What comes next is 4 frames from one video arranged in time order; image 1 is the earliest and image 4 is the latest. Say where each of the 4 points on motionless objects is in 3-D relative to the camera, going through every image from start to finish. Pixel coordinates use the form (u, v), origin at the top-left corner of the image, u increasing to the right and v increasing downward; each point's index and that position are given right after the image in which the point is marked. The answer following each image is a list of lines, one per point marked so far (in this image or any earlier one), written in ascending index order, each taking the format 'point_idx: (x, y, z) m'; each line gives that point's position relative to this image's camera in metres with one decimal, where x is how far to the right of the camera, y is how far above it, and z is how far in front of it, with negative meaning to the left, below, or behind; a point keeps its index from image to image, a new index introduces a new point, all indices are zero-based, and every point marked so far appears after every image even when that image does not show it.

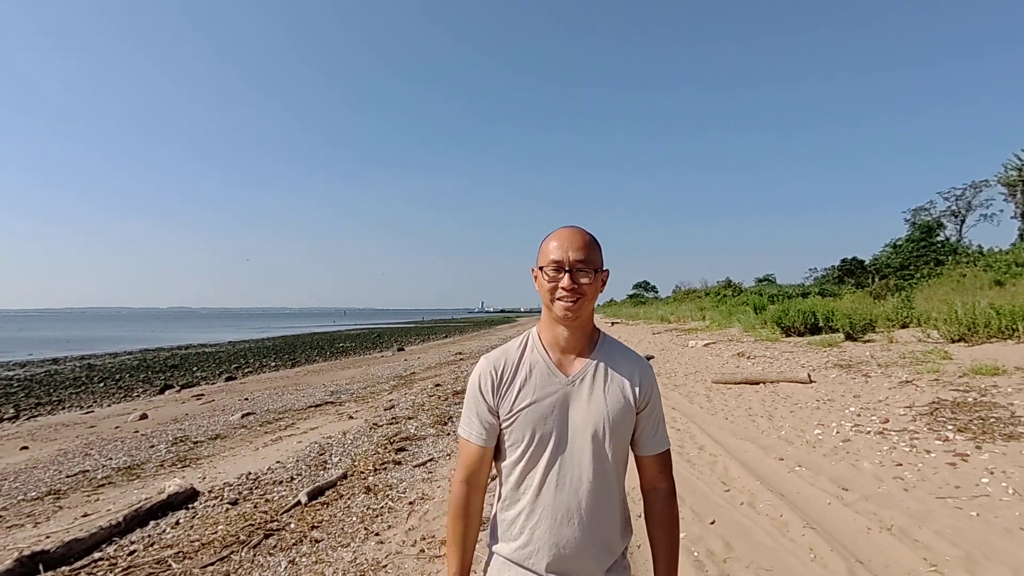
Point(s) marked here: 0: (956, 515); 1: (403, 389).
0: (+3.1, -1.6, +3.8) m
1: (-2.6, -2.5, +13.4) m
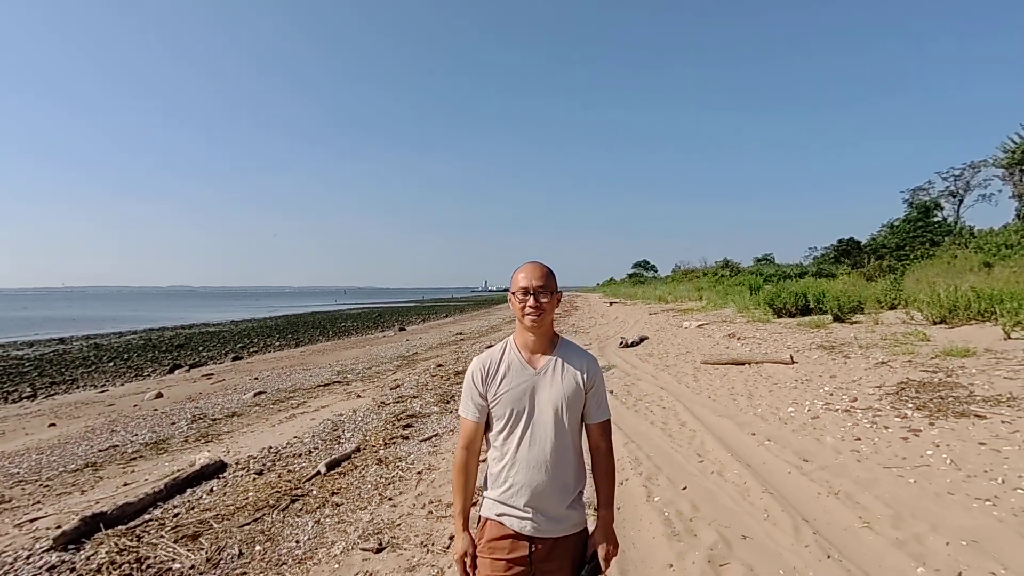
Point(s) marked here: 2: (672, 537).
0: (+3.1, -1.5, +4.4) m
1: (-2.7, -2.1, +14.0) m
2: (+1.0, -1.6, +3.6) m
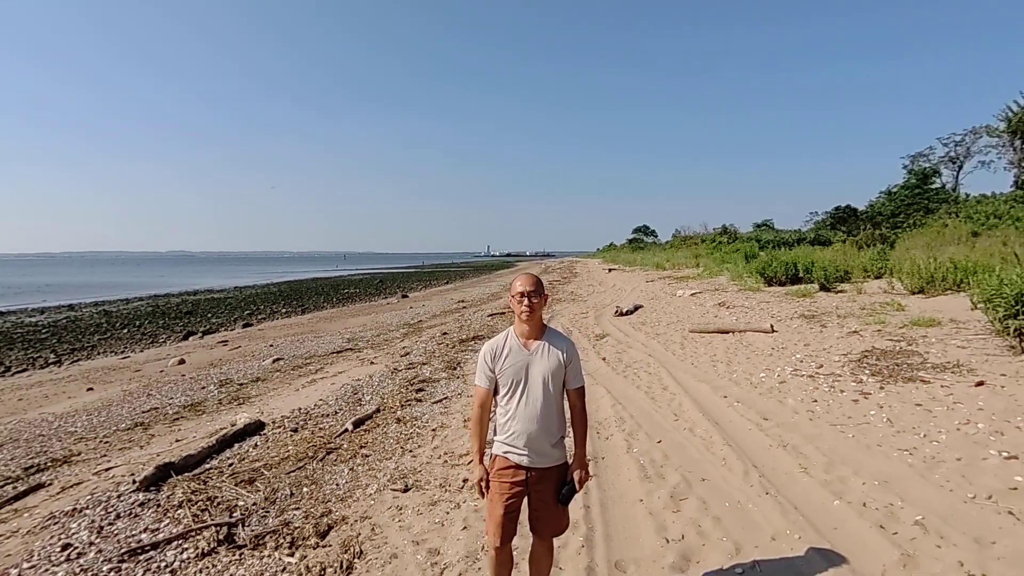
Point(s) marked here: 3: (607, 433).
0: (+3.1, -1.4, +5.2) m
1: (-2.7, -1.3, +14.8) m
2: (+1.1, -1.6, +4.5) m
3: (+1.0, -1.5, +5.7) m
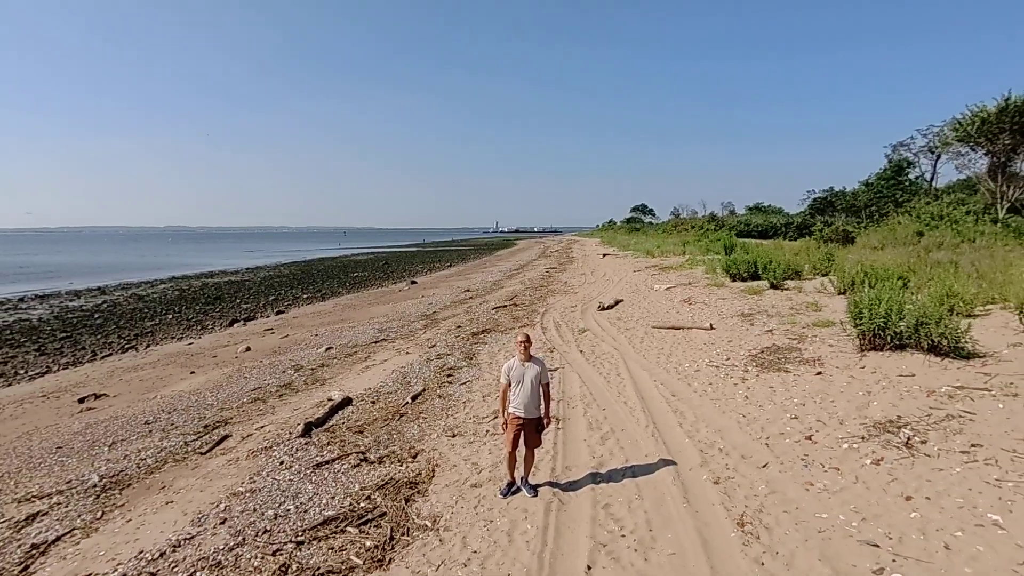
0: (+3.1, -1.8, +8.6) m
1: (-2.6, -1.3, +18.2) m
2: (+1.1, -2.0, +7.9) m
3: (+1.0, -1.9, +9.1) m
